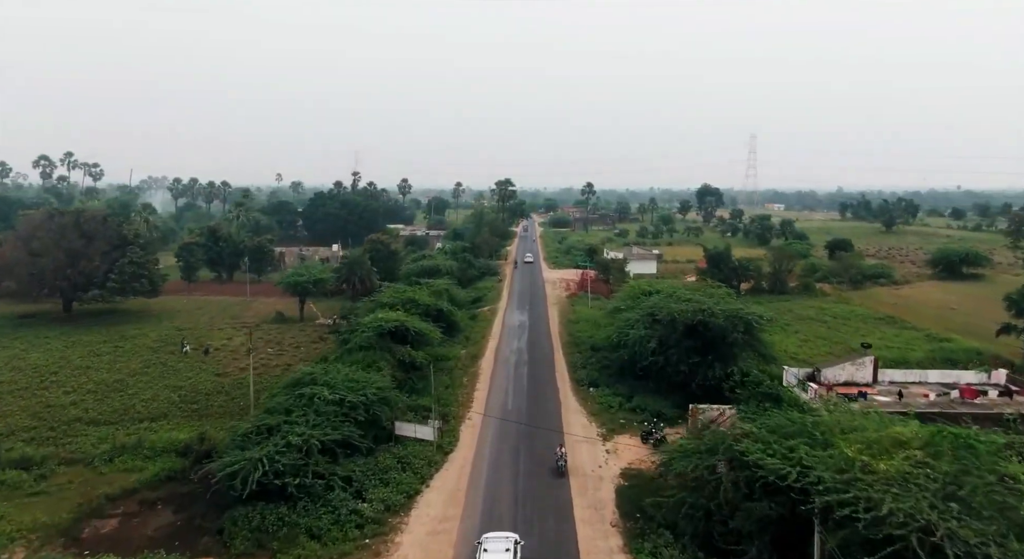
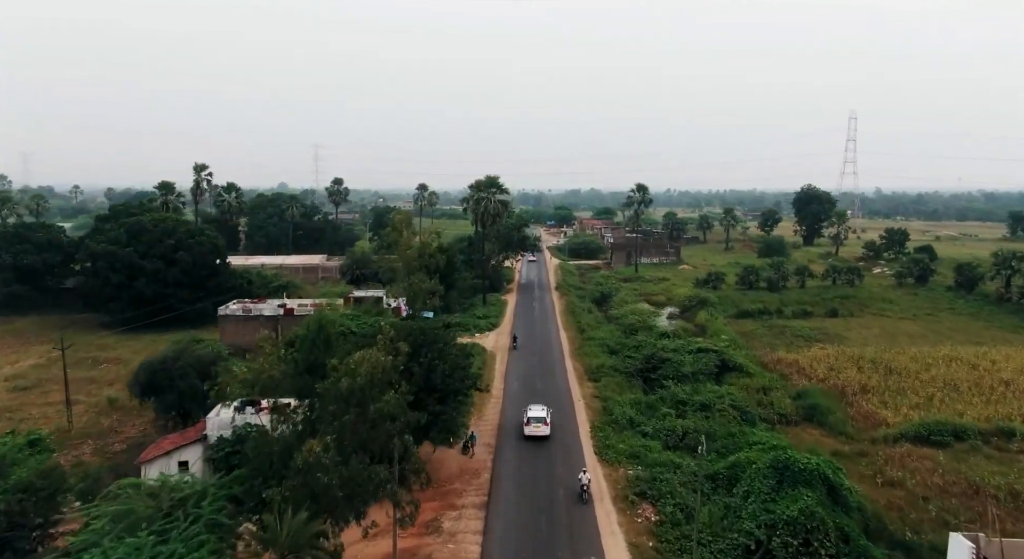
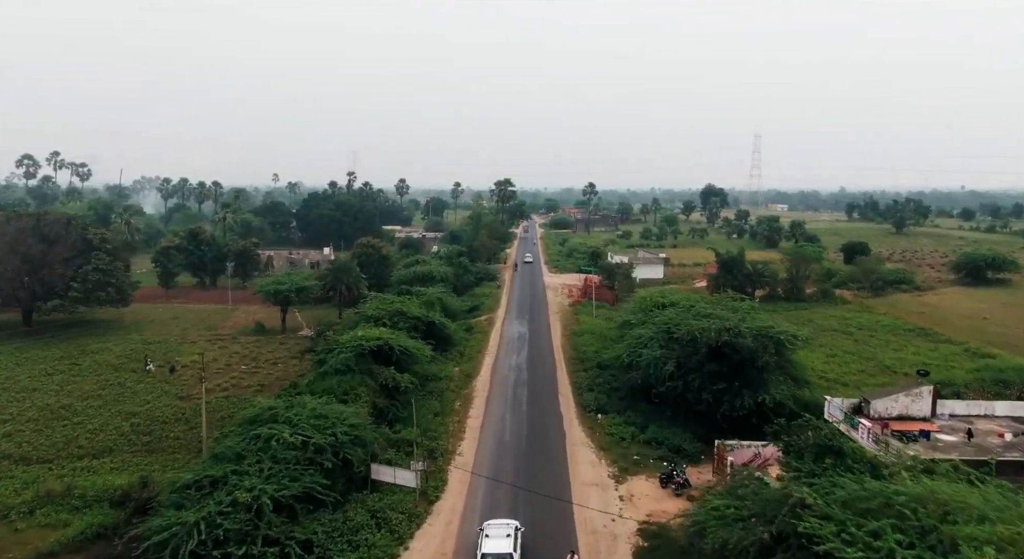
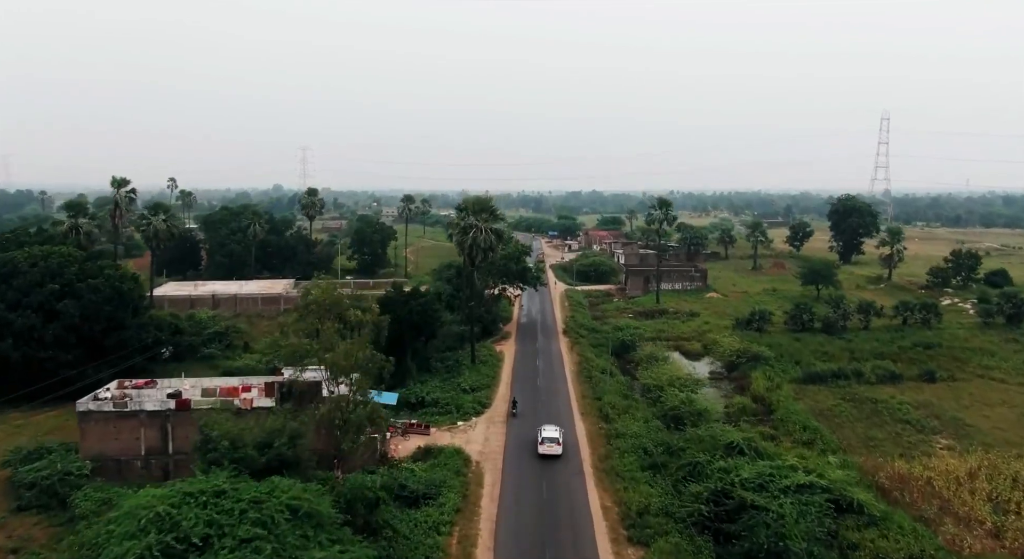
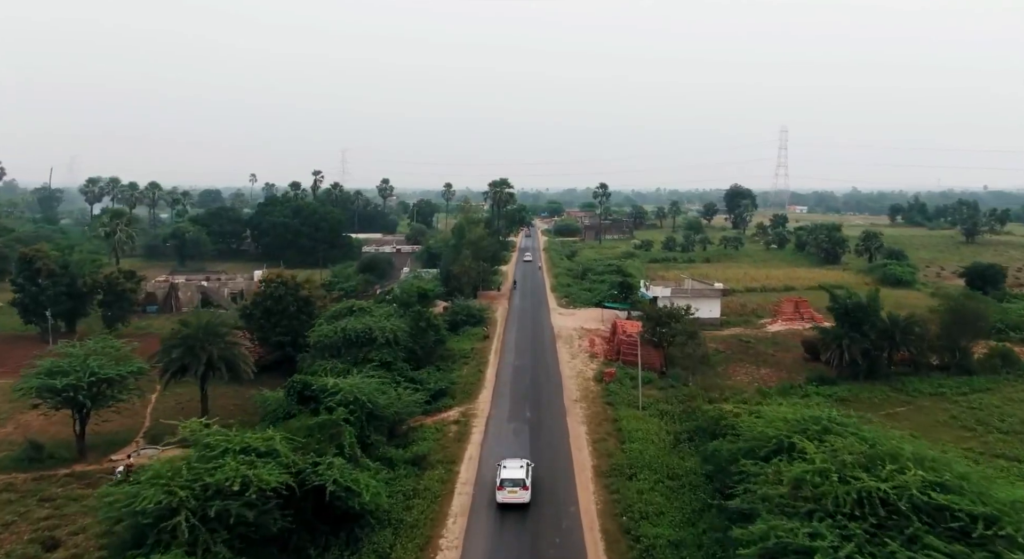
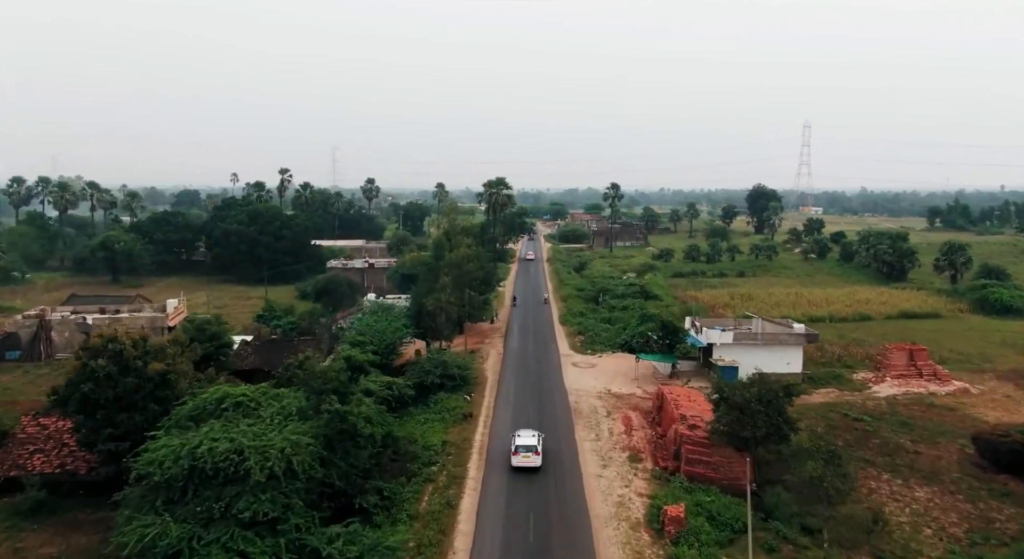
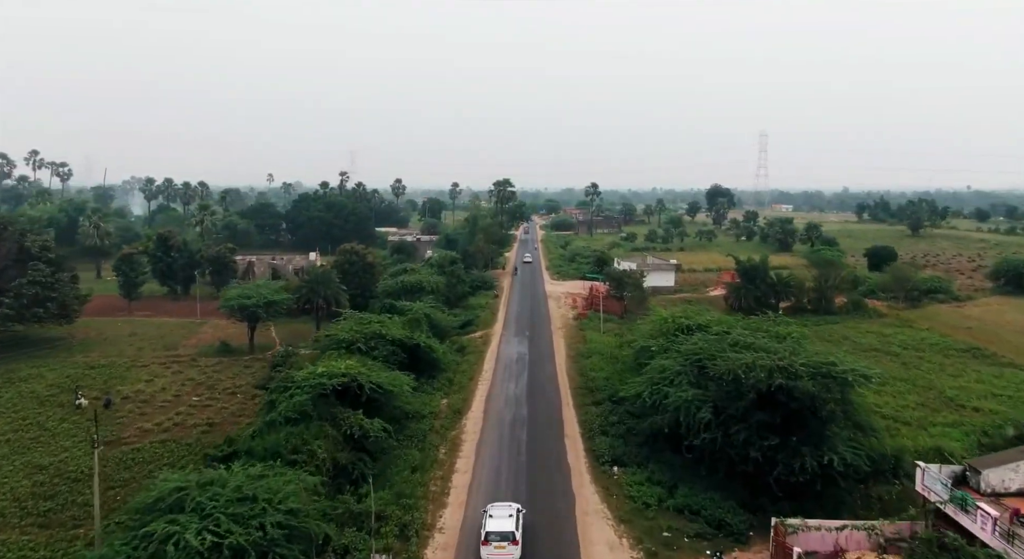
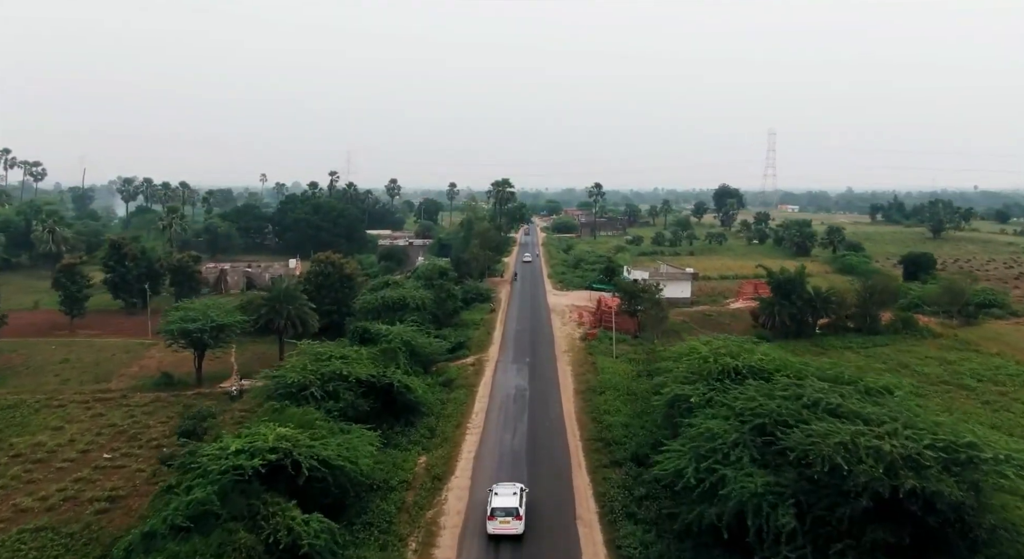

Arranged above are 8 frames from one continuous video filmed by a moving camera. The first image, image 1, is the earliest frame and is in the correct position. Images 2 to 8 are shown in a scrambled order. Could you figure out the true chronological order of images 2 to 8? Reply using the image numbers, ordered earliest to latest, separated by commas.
3, 7, 8, 5, 6, 2, 4
